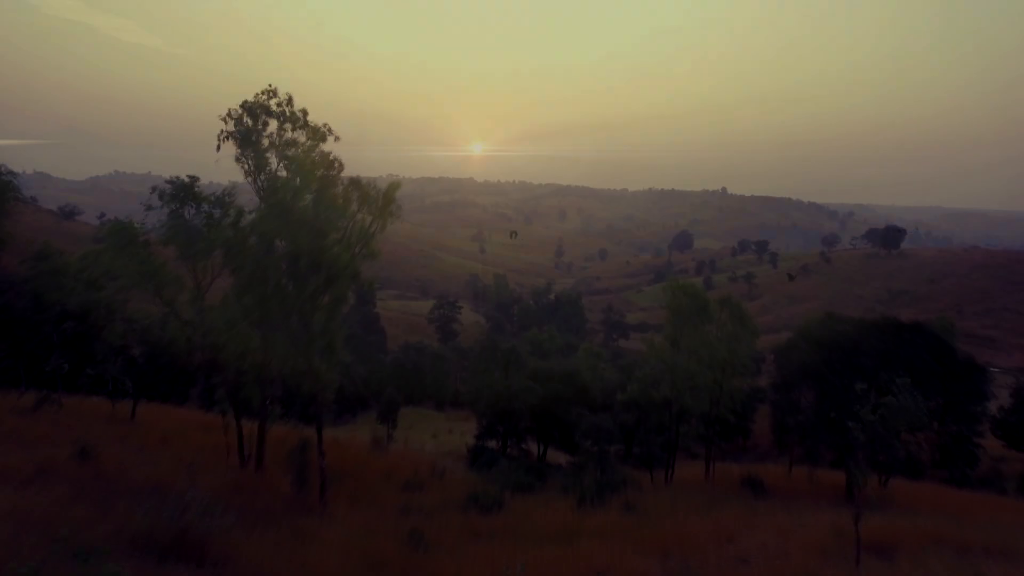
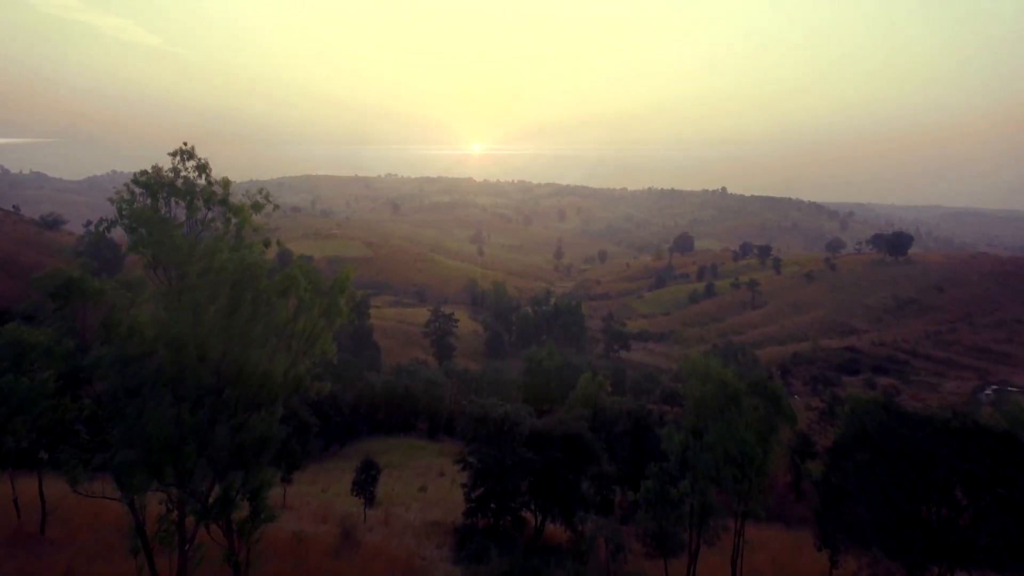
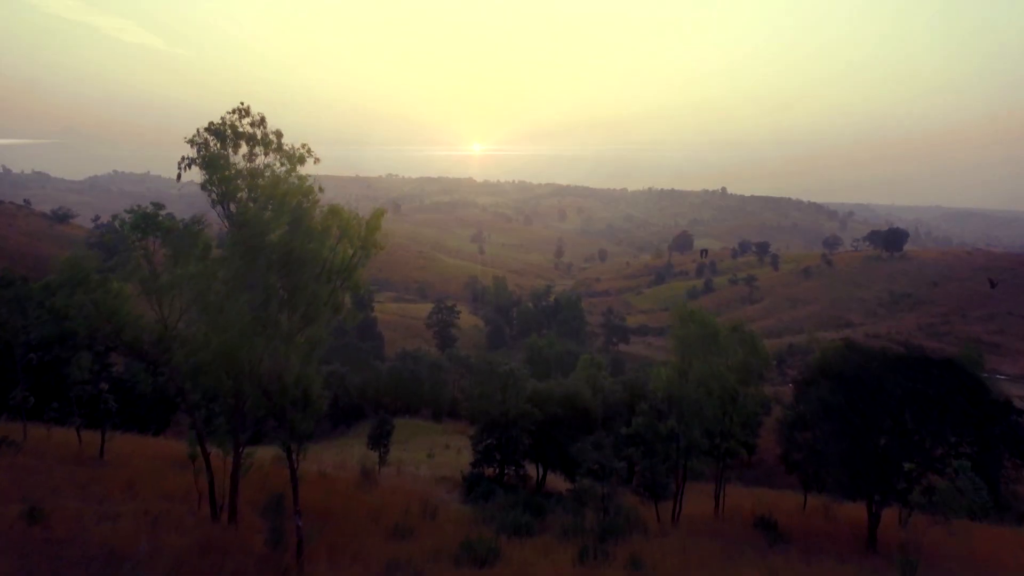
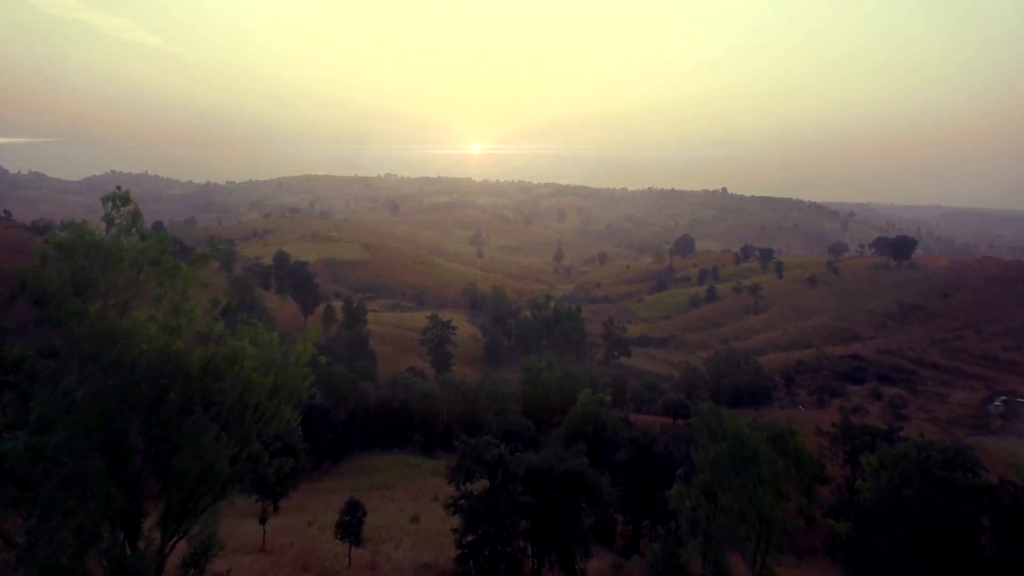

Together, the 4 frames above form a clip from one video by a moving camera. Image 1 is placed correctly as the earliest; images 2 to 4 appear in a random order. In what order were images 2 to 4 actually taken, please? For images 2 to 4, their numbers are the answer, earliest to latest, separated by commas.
3, 2, 4
